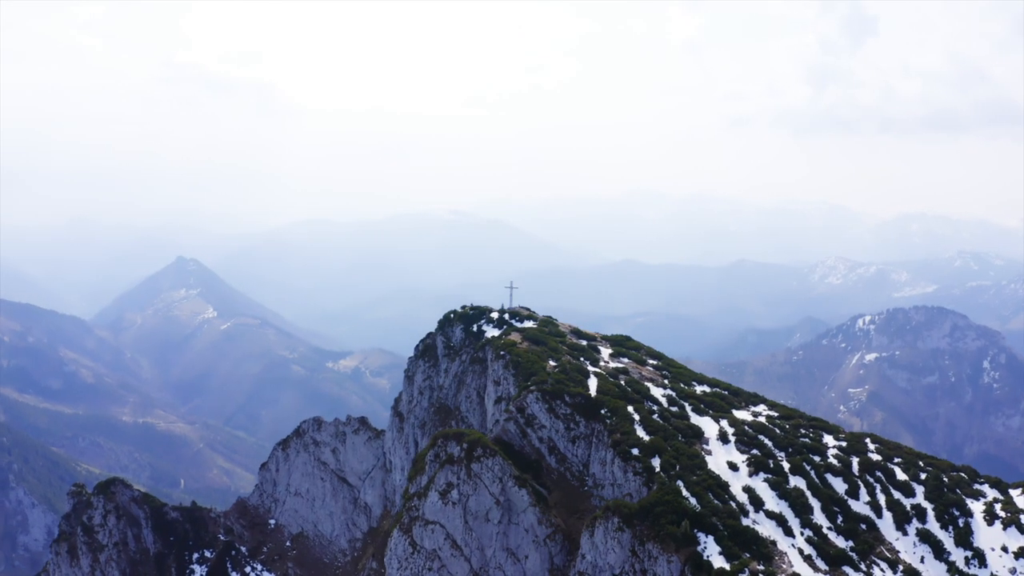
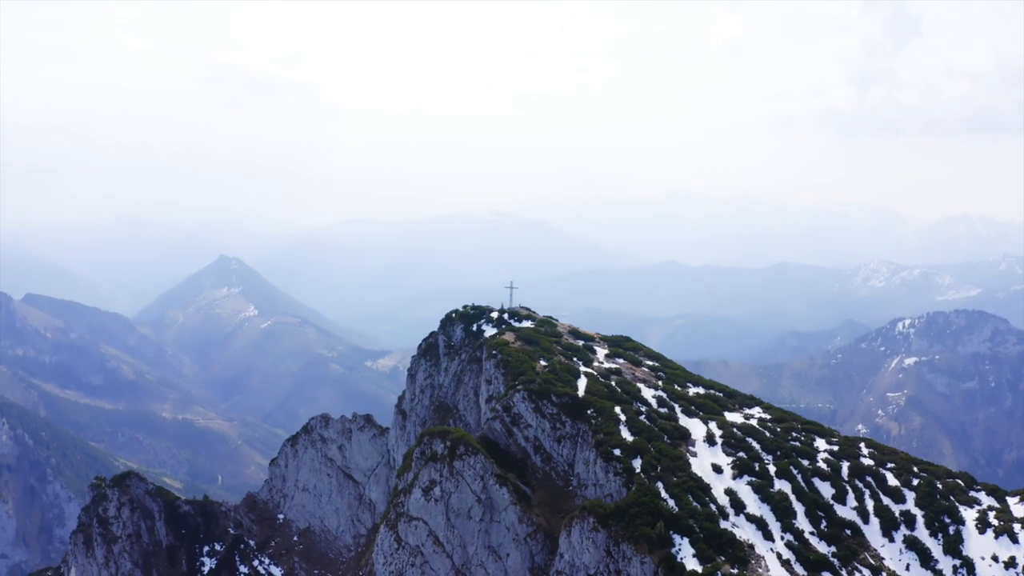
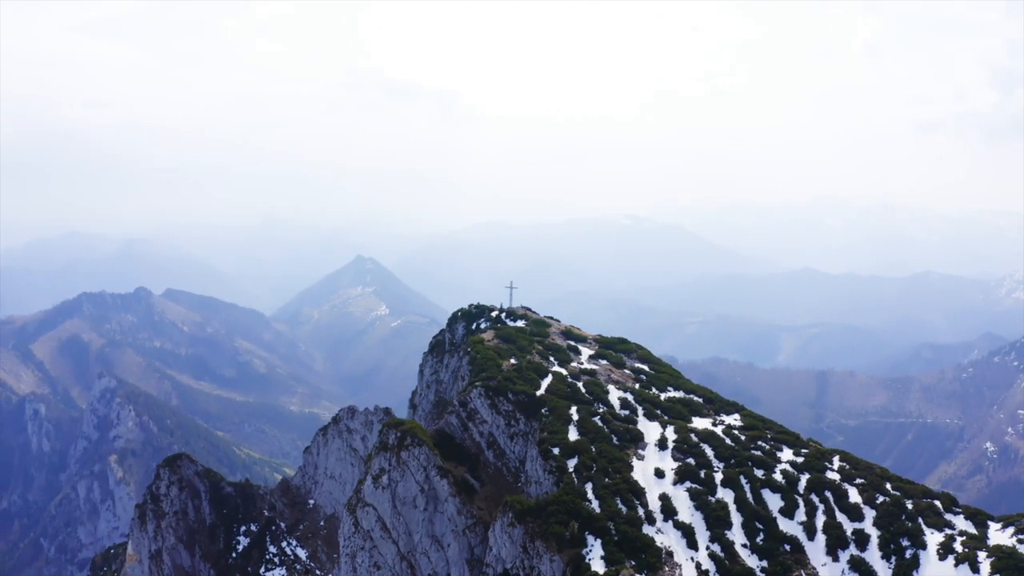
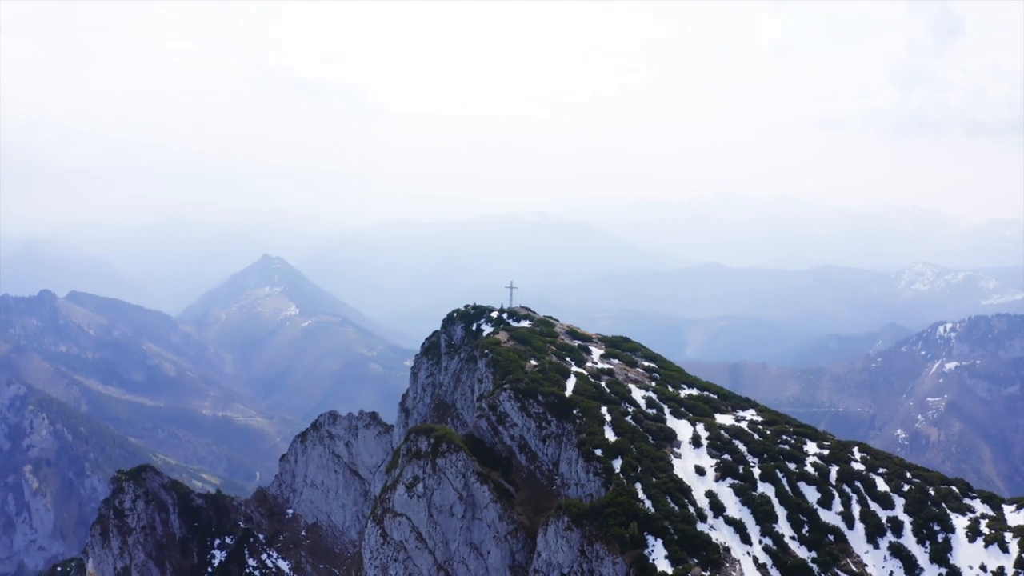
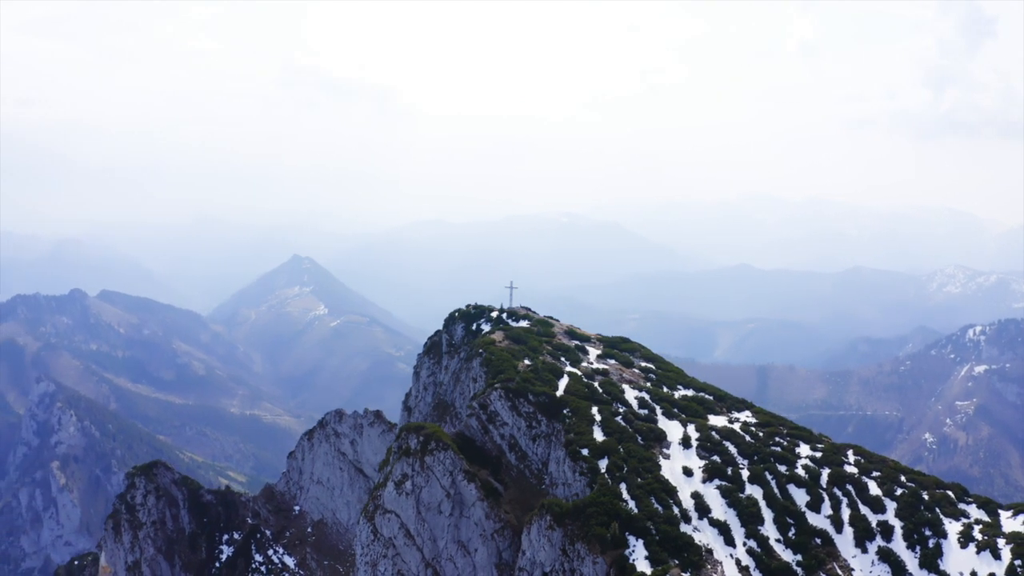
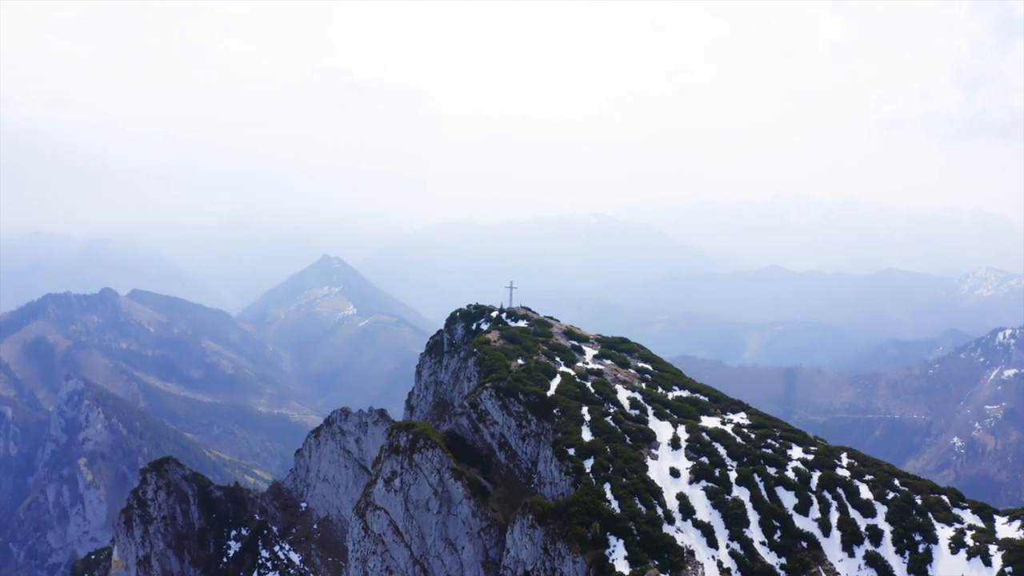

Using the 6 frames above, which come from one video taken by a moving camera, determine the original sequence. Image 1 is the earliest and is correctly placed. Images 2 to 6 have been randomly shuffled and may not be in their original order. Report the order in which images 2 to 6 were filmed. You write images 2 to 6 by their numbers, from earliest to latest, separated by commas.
2, 4, 5, 6, 3
